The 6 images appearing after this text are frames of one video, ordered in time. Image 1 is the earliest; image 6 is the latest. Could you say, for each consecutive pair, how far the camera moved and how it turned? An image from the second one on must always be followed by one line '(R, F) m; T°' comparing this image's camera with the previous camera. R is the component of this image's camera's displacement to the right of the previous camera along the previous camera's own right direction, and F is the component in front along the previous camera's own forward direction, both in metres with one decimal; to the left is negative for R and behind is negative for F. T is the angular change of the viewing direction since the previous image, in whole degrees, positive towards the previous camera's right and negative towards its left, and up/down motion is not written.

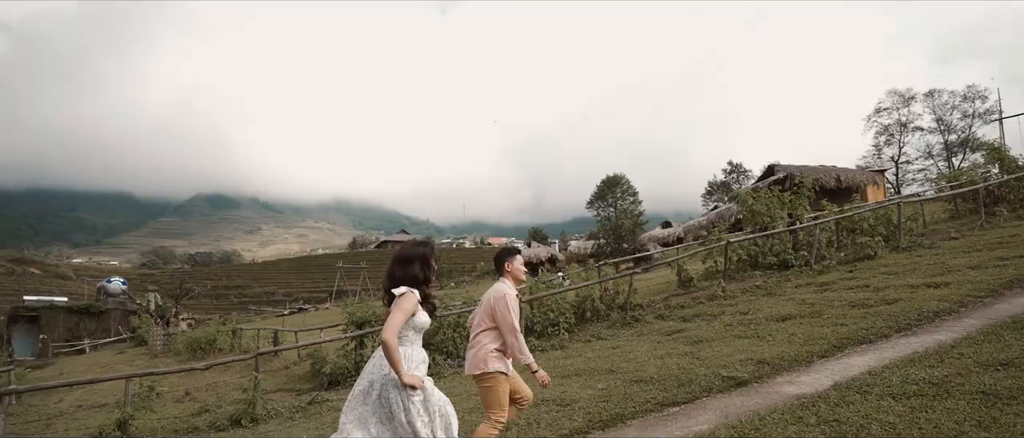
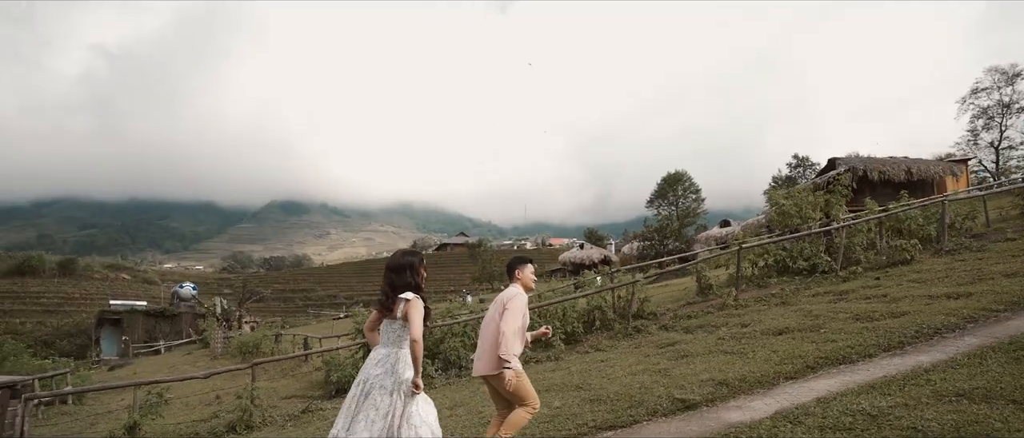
(+1.1, +0.1) m; -6°
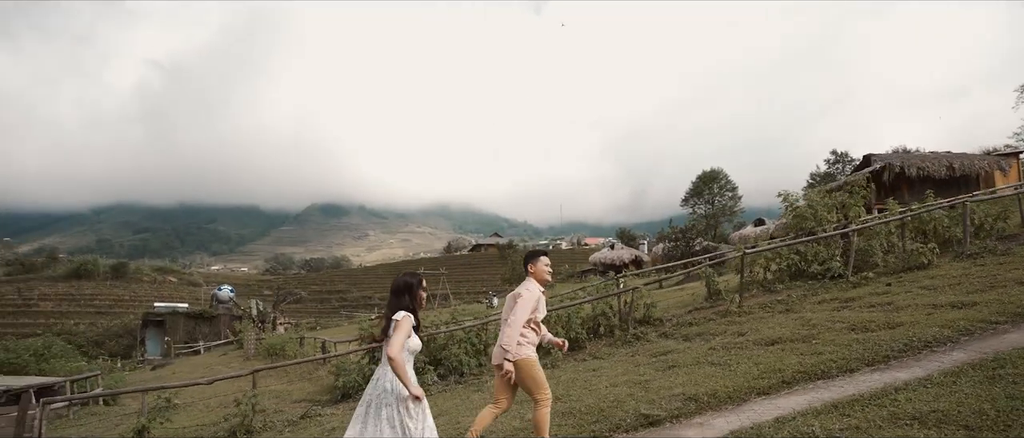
(+0.6, 0.0) m; -4°
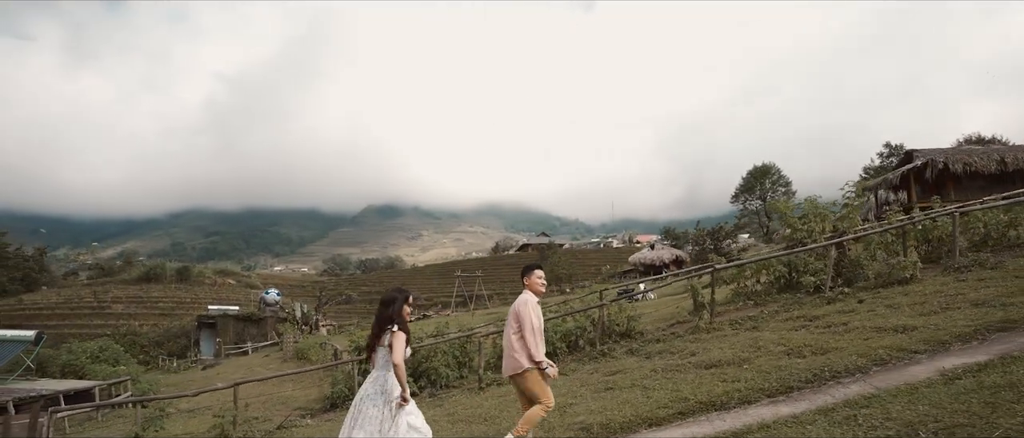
(+1.4, -0.2) m; -5°
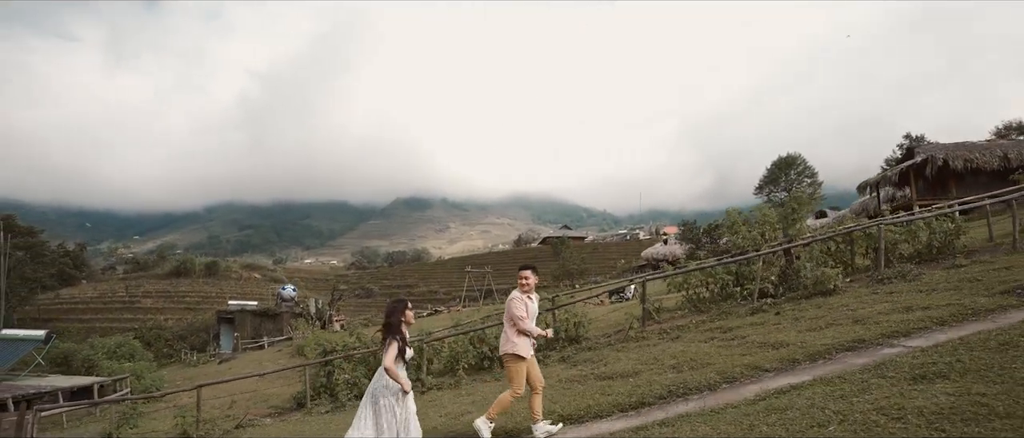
(+1.5, -0.5) m; -3°
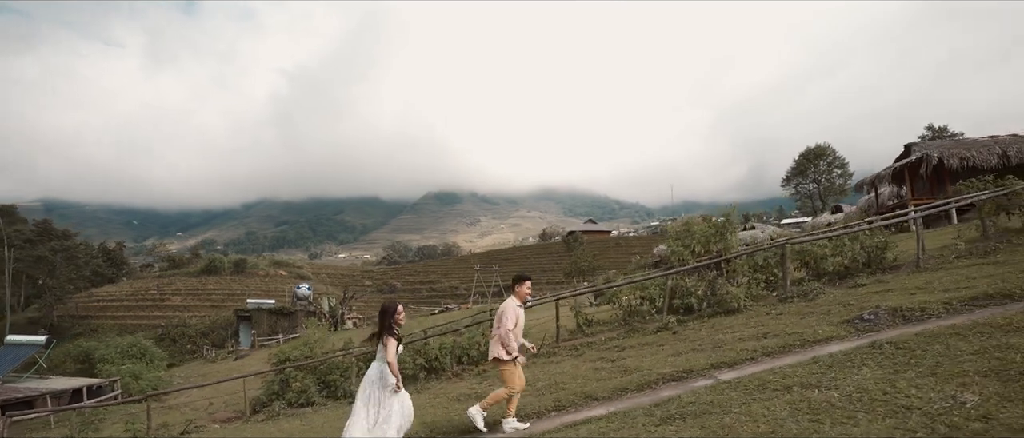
(+2.0, -0.4) m; -3°
